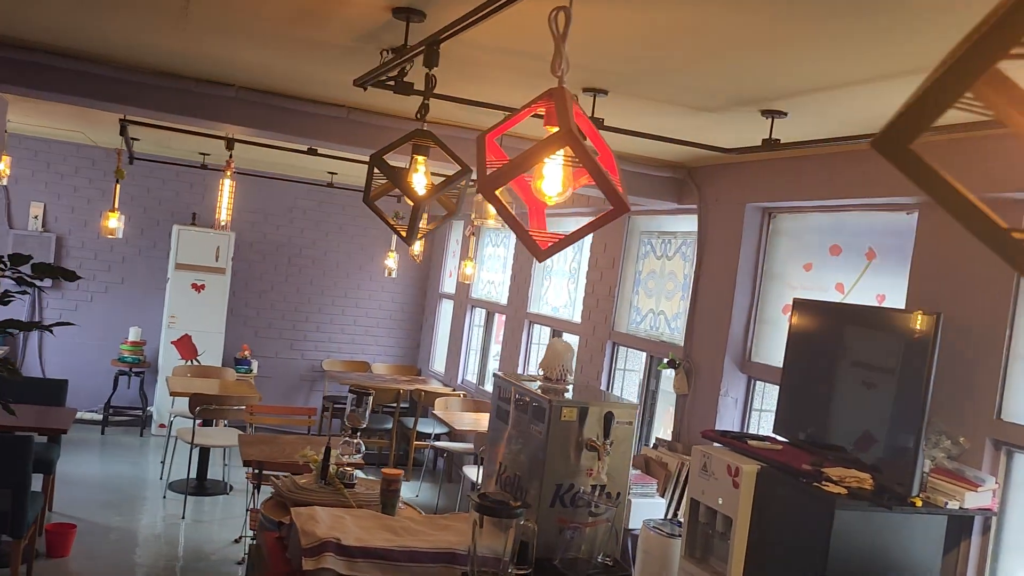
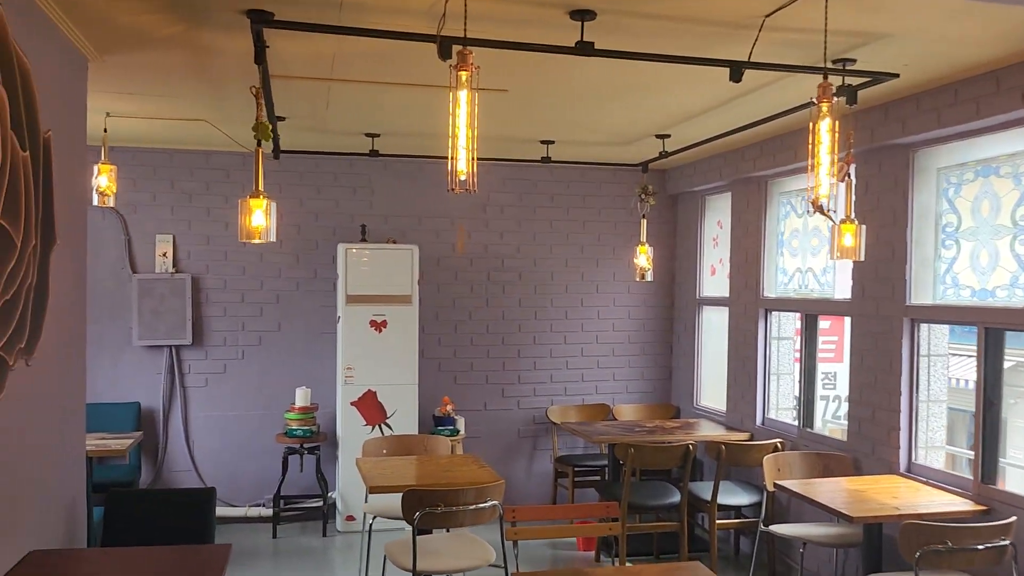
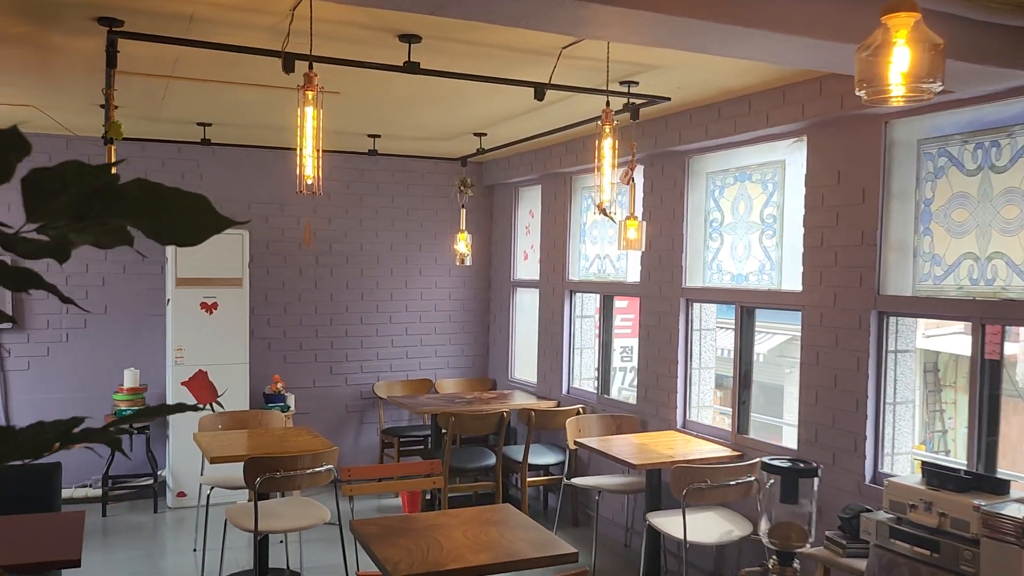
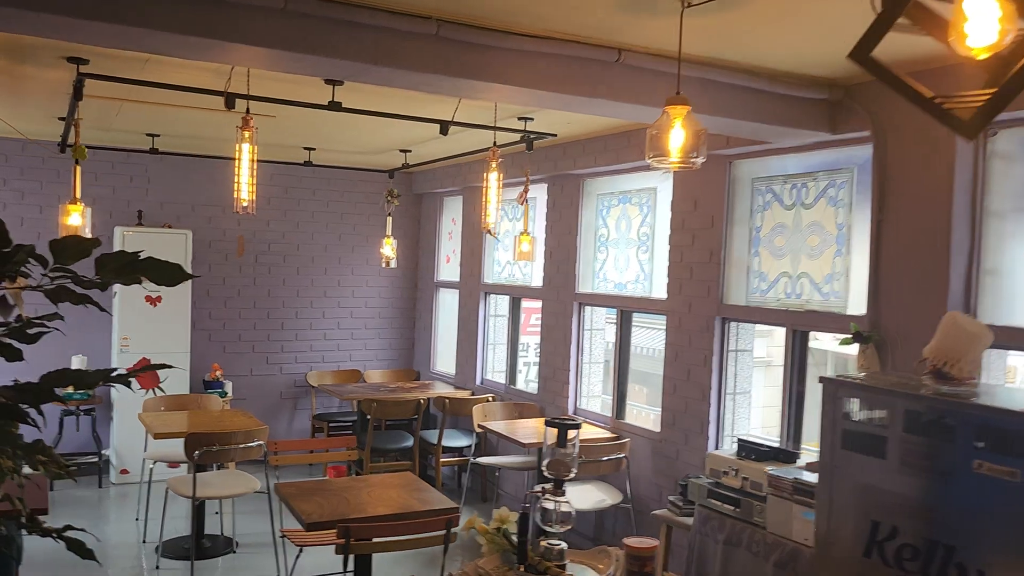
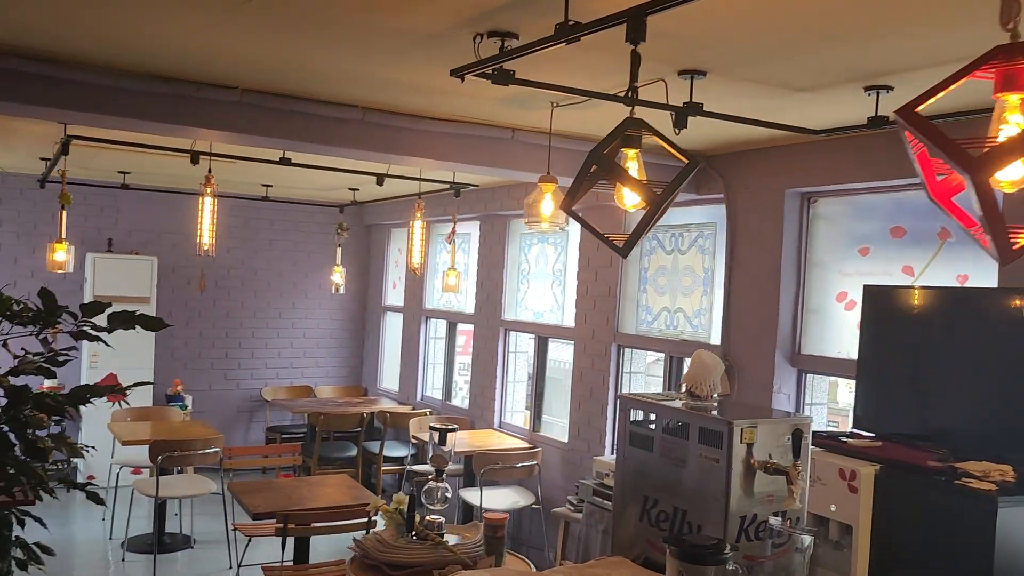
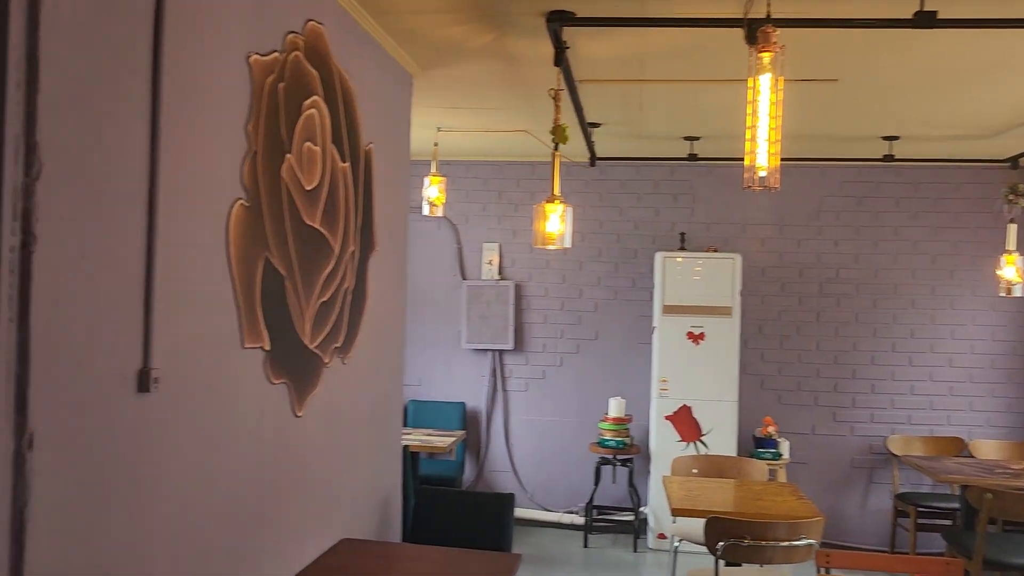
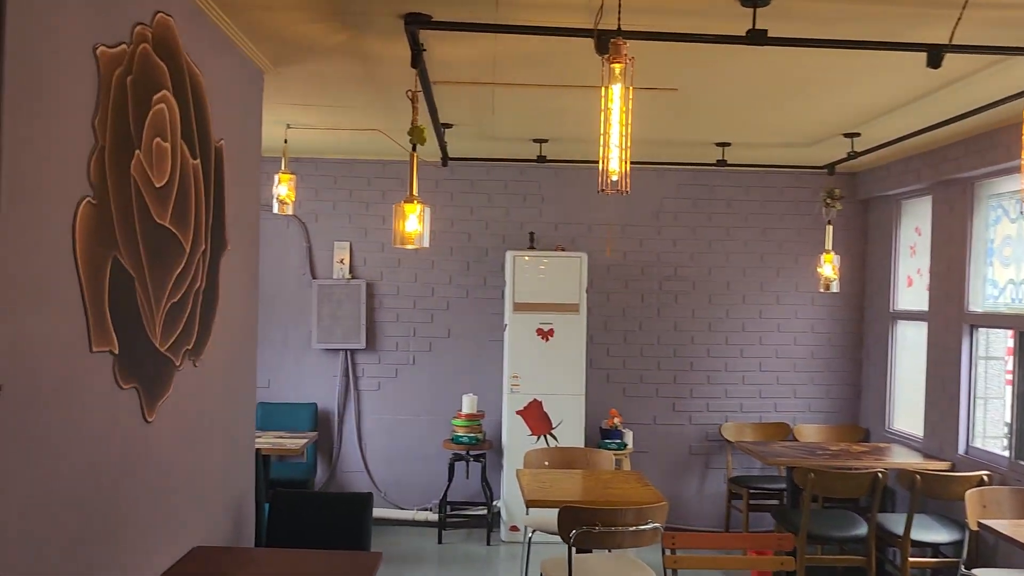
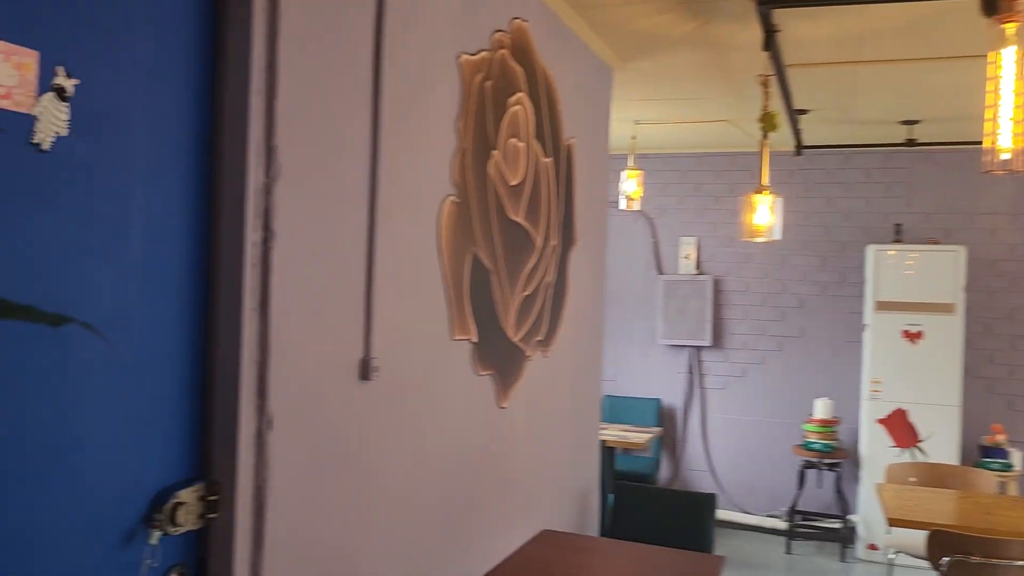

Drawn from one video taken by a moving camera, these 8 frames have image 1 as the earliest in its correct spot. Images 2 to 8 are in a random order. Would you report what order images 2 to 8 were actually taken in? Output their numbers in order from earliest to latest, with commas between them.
5, 4, 3, 2, 7, 6, 8
